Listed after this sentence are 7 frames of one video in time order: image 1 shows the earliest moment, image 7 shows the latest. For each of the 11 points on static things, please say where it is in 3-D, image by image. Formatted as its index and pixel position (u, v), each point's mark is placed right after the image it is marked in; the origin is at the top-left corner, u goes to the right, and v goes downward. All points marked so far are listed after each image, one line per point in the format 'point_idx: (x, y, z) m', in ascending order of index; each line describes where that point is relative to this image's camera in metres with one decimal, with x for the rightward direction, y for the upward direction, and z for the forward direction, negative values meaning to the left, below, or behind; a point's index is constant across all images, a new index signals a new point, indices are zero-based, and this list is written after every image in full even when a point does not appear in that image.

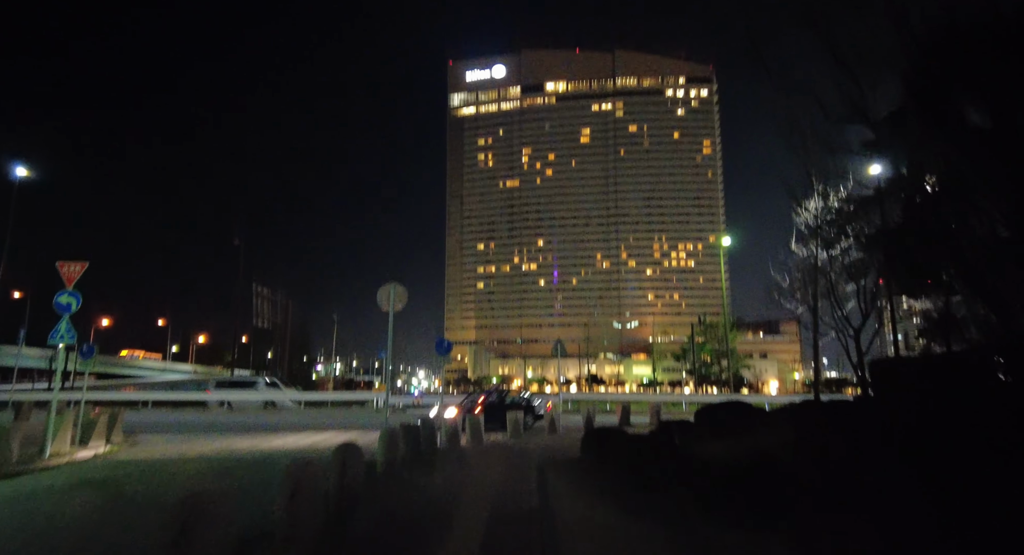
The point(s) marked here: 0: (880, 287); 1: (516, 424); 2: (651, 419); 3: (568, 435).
0: (+8.6, -0.2, +15.2) m
1: (+0.1, -3.7, +16.3) m
2: (+4.0, -4.0, +18.2) m
3: (+1.4, -4.0, +16.3) m
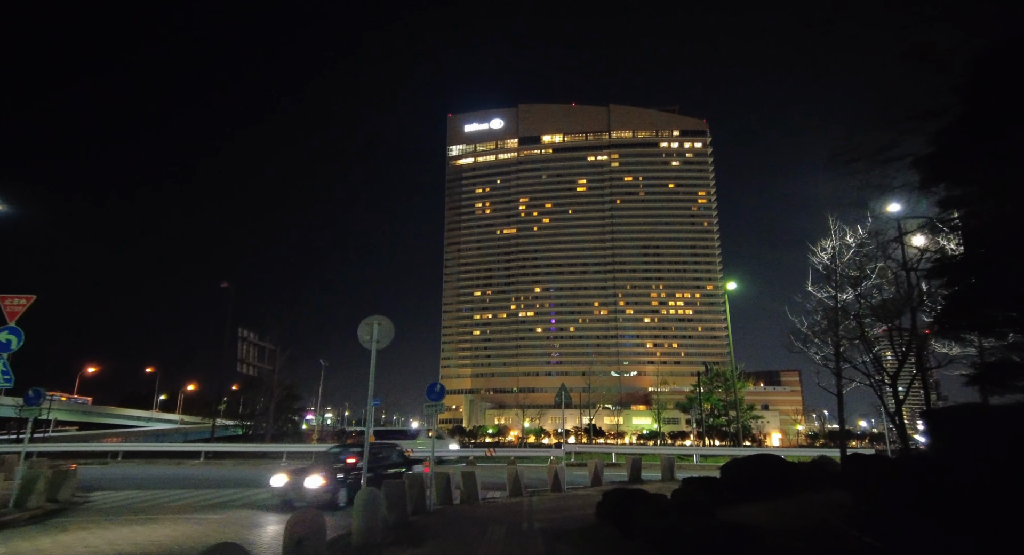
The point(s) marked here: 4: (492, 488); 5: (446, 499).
0: (+8.6, -1.1, +14.1) m
1: (+0.1, -4.7, +14.9) m
2: (+4.0, -5.1, +16.8) m
3: (+1.3, -5.0, +14.9) m
4: (-0.7, -5.7, +17.5) m
5: (-1.4, -4.7, +13.2) m
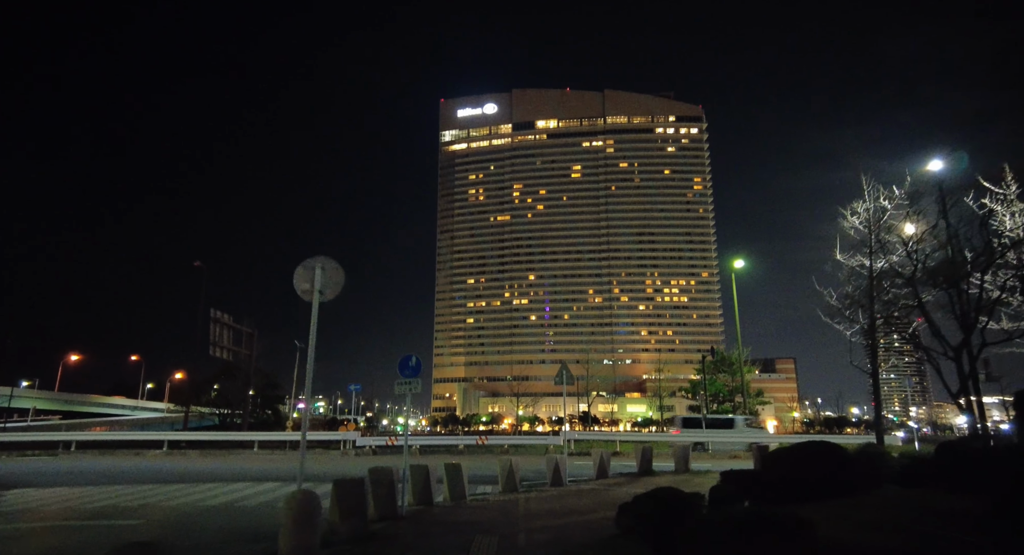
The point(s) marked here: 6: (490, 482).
0: (+8.5, -0.4, +12.3) m
1: (0.0, -3.9, +13.1) m
2: (+3.8, -4.3, +15.1) m
3: (+1.2, -4.3, +13.2) m
4: (-0.8, -5.0, +15.8) m
5: (-1.5, -4.0, +11.4) m
6: (-0.6, -5.0, +15.9) m
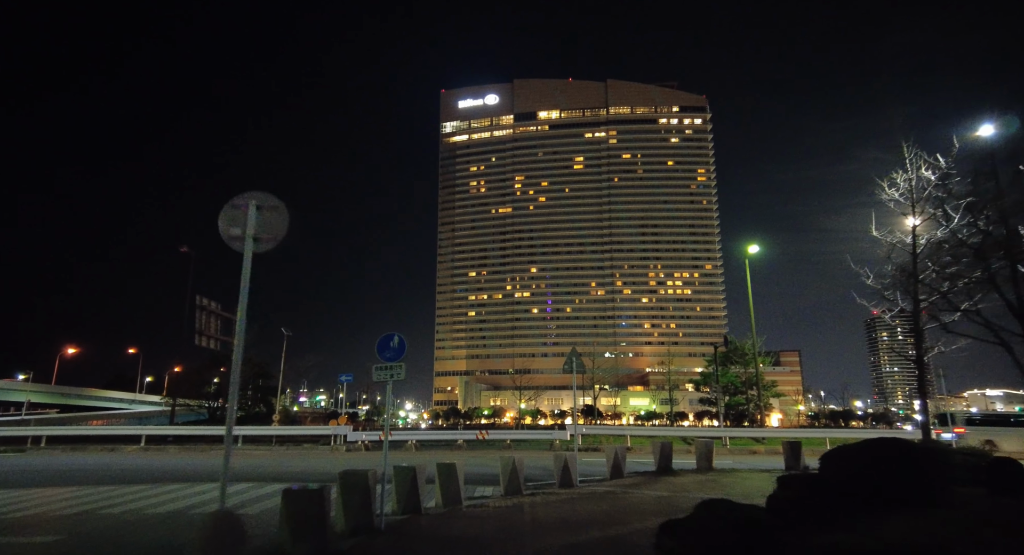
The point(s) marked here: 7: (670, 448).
0: (+8.5, 0.0, +11.0) m
1: (0.0, -3.5, +11.8) m
2: (+3.9, -3.9, +13.8) m
3: (+1.3, -3.8, +11.8) m
4: (-0.8, -4.5, +14.5) m
5: (-1.5, -3.6, +10.1) m
6: (-0.5, -4.6, +14.6) m
7: (+3.4, -3.6, +13.7) m
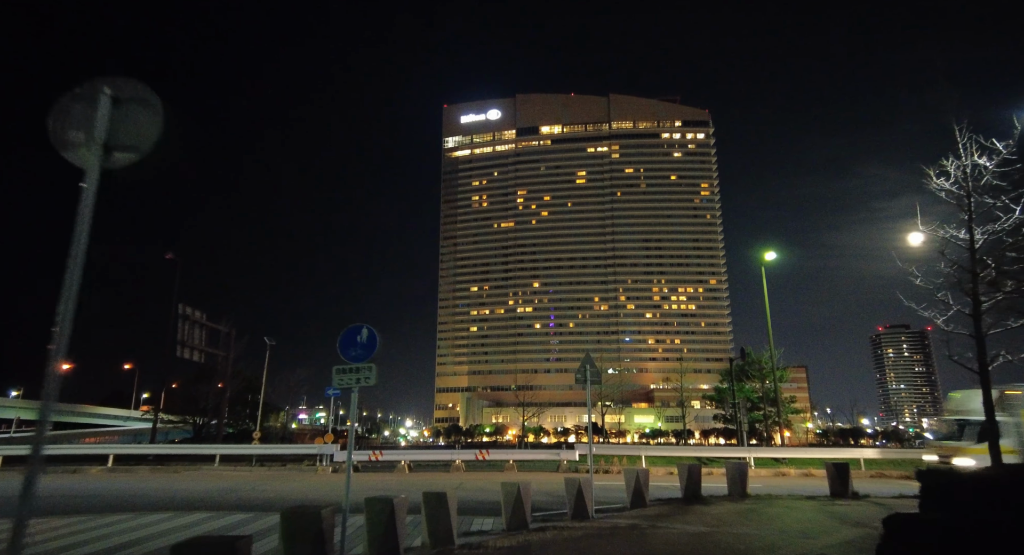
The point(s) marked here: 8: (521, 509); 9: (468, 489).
0: (+8.6, +0.1, +9.5) m
1: (+0.1, -3.5, +10.2) m
2: (+4.0, -3.9, +12.2) m
3: (+1.3, -3.8, +10.3) m
4: (-0.7, -4.6, +12.9) m
5: (-1.4, -3.5, +8.6) m
6: (-0.4, -4.6, +13.1) m
7: (+3.4, -3.6, +12.1) m
8: (+0.1, -3.5, +10.2) m
9: (-1.1, -5.5, +17.0) m
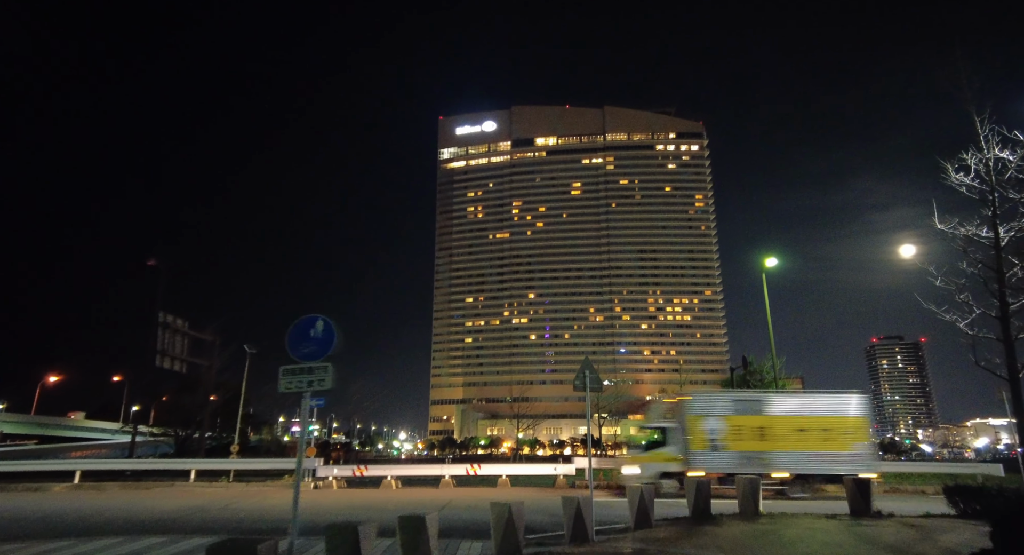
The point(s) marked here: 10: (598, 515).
0: (+8.5, +0.1, +8.8) m
1: (0.0, -3.5, +9.4) m
2: (+3.8, -3.9, +11.4) m
3: (+1.2, -3.8, +9.4) m
4: (-0.8, -4.6, +12.0) m
5: (-1.5, -3.4, +7.7) m
6: (-0.6, -4.6, +12.2) m
7: (+3.3, -3.6, +11.3) m
8: (0.0, -3.5, +9.3) m
9: (-1.3, -5.6, +16.1) m
10: (+1.7, -4.9, +13.9) m
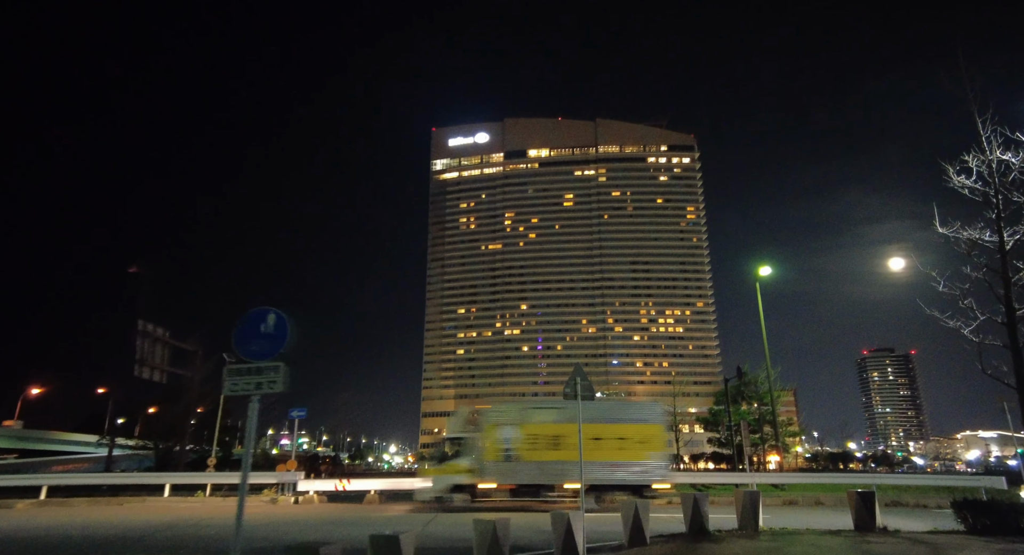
0: (+8.3, 0.0, +8.4) m
1: (-0.2, -3.5, +8.9) m
2: (+3.6, -4.0, +10.9) m
3: (+1.0, -3.8, +8.9) m
4: (-1.0, -4.7, +11.5) m
5: (-1.7, -3.5, +7.2) m
6: (-0.8, -4.7, +11.6) m
7: (+3.1, -3.7, +10.8) m
8: (-0.2, -3.5, +8.8) m
9: (-1.5, -5.7, +15.5) m
10: (+1.5, -5.0, +13.4) m
